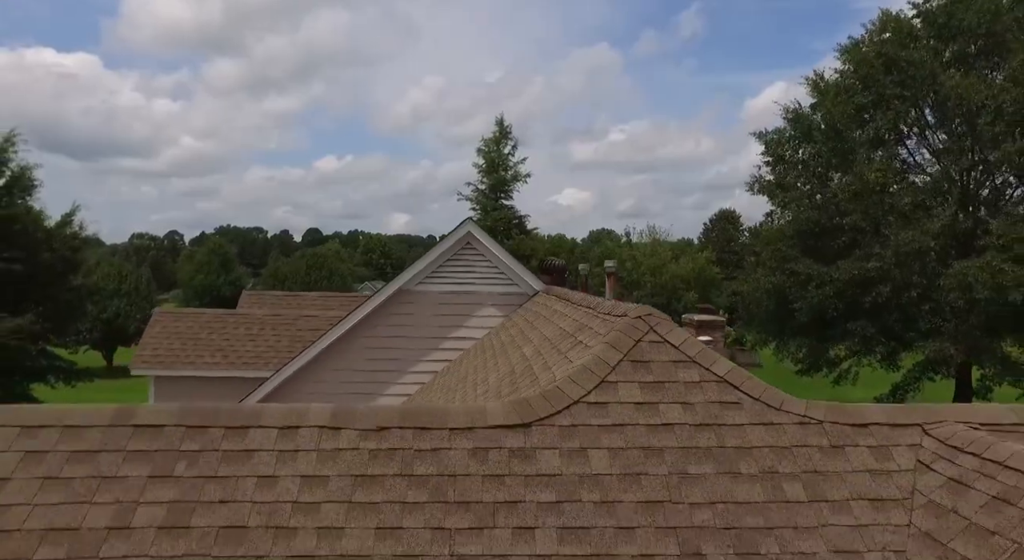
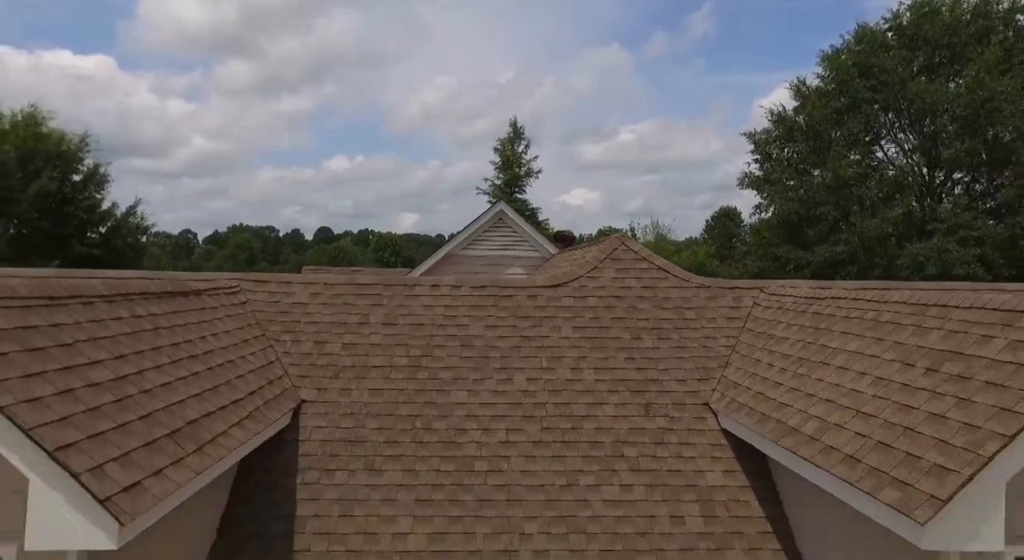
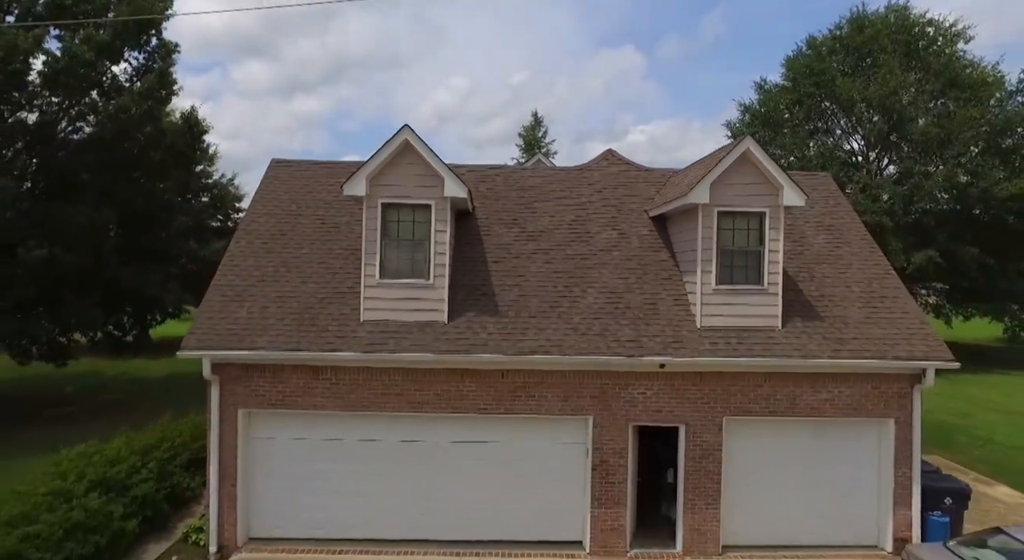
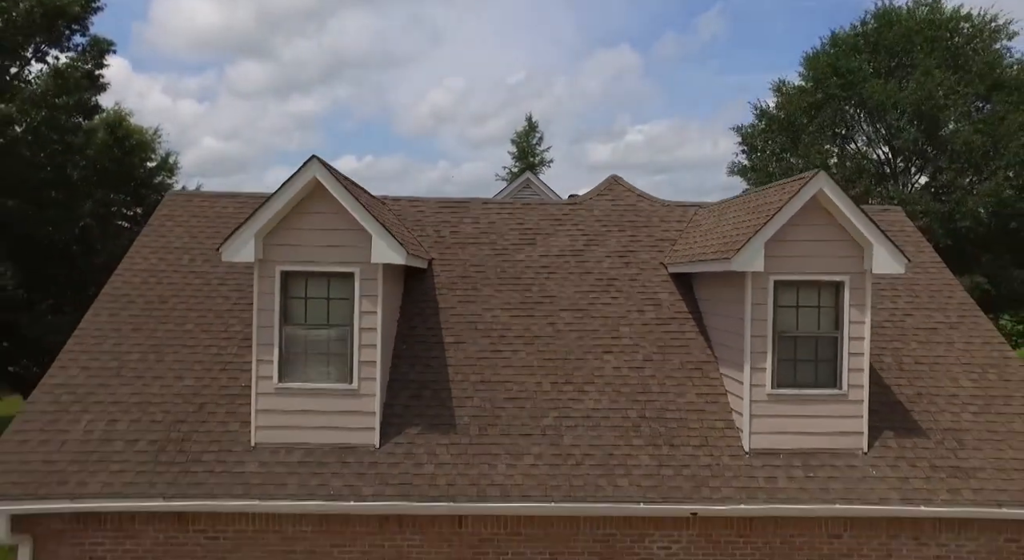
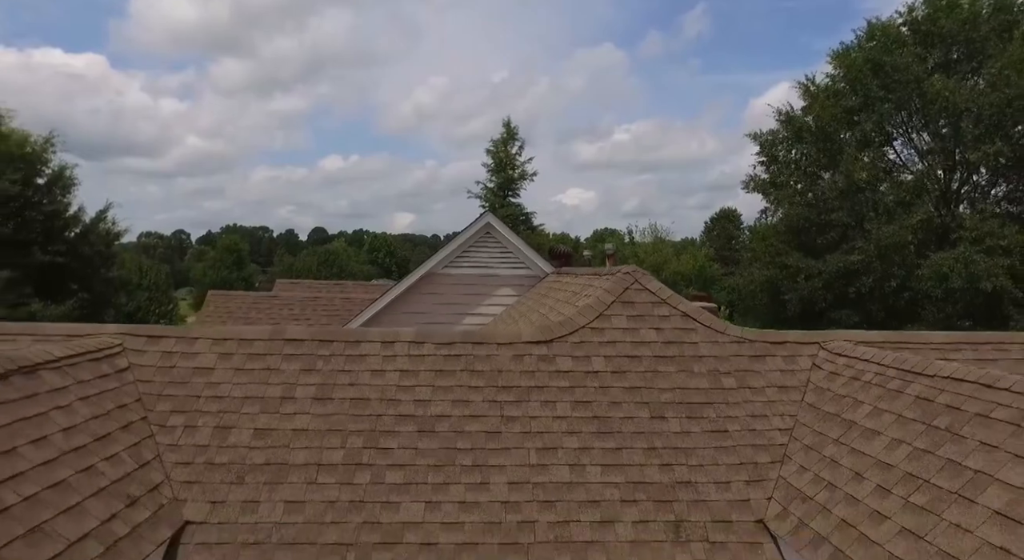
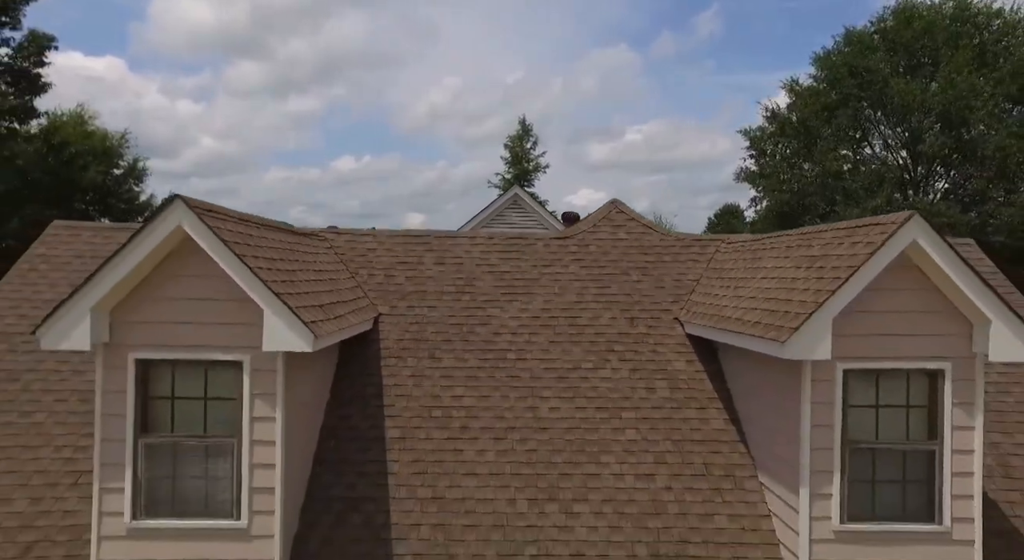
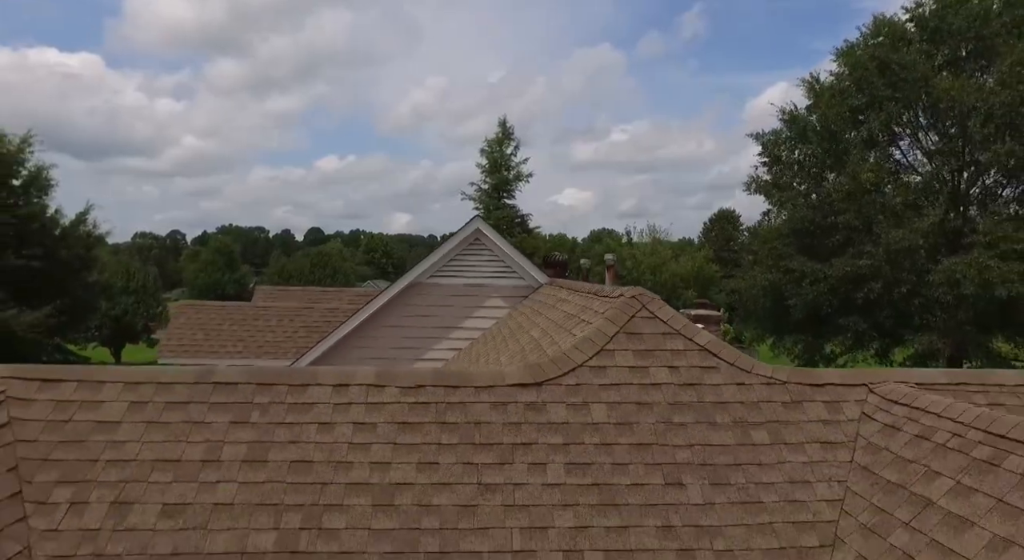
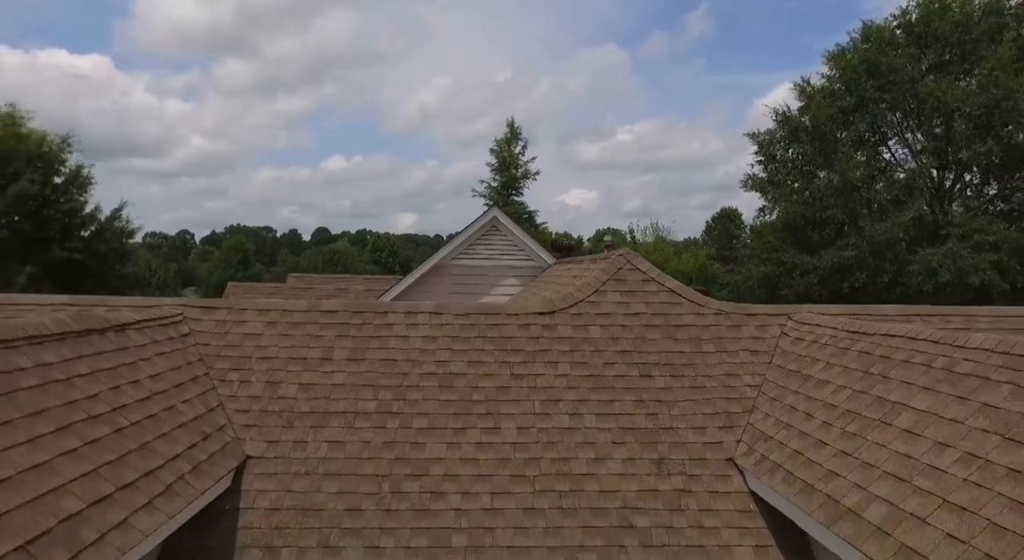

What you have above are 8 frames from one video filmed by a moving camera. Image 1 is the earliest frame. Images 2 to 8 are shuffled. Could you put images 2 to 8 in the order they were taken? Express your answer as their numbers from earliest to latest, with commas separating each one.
7, 5, 8, 2, 6, 4, 3
